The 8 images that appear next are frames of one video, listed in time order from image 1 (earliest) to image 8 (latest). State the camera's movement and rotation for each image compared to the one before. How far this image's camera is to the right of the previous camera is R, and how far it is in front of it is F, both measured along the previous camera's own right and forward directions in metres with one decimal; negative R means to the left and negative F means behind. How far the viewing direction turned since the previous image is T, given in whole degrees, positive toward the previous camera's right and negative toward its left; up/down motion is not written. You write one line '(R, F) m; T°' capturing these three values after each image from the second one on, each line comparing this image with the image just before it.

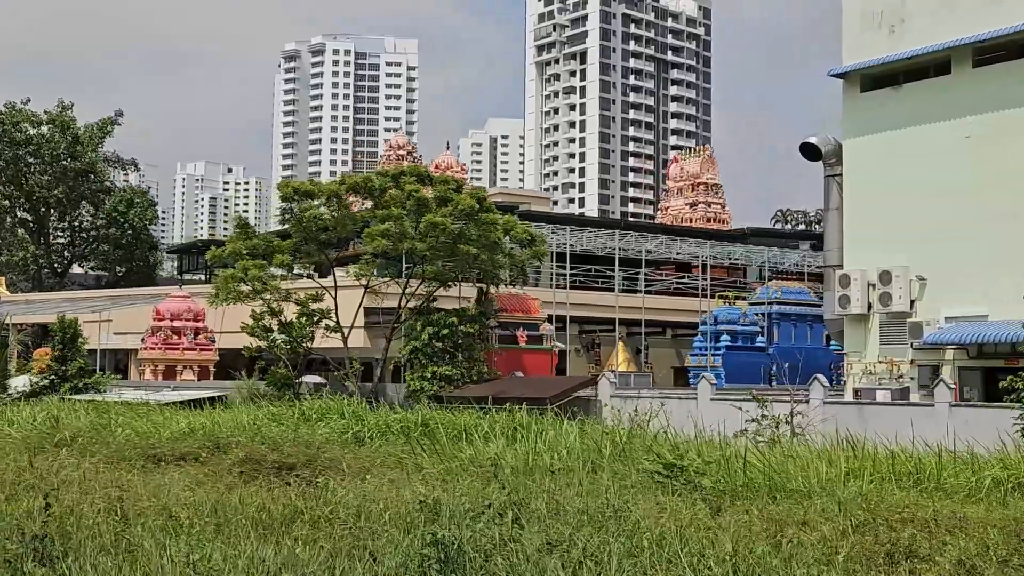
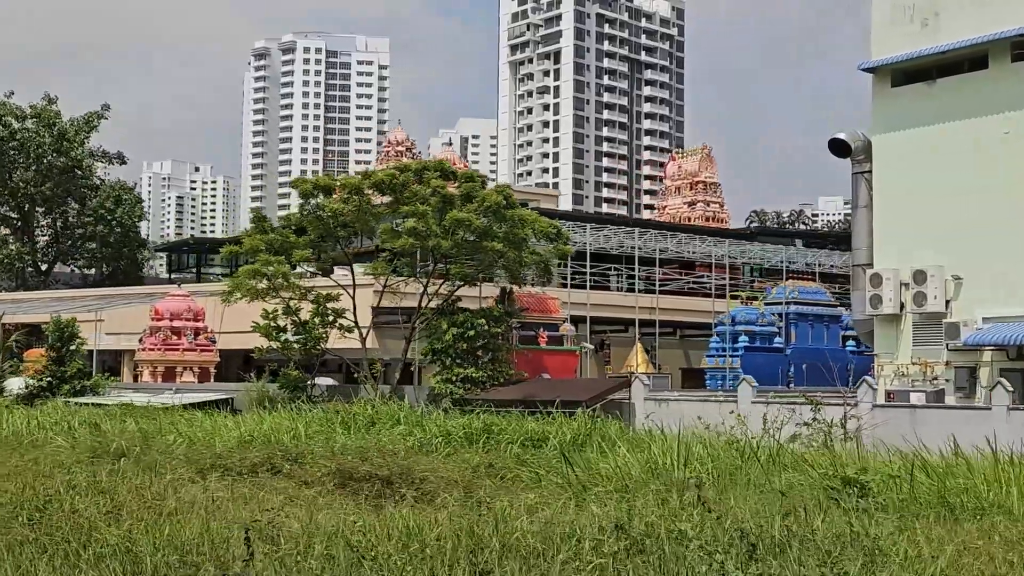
(-1.3, +0.8) m; +2°
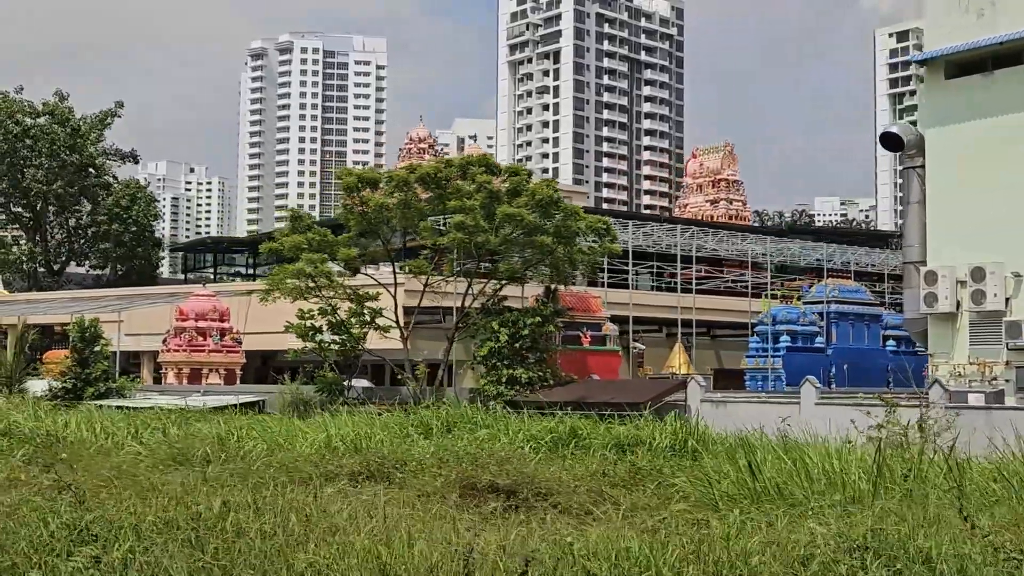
(-1.1, +0.7) m; 0°
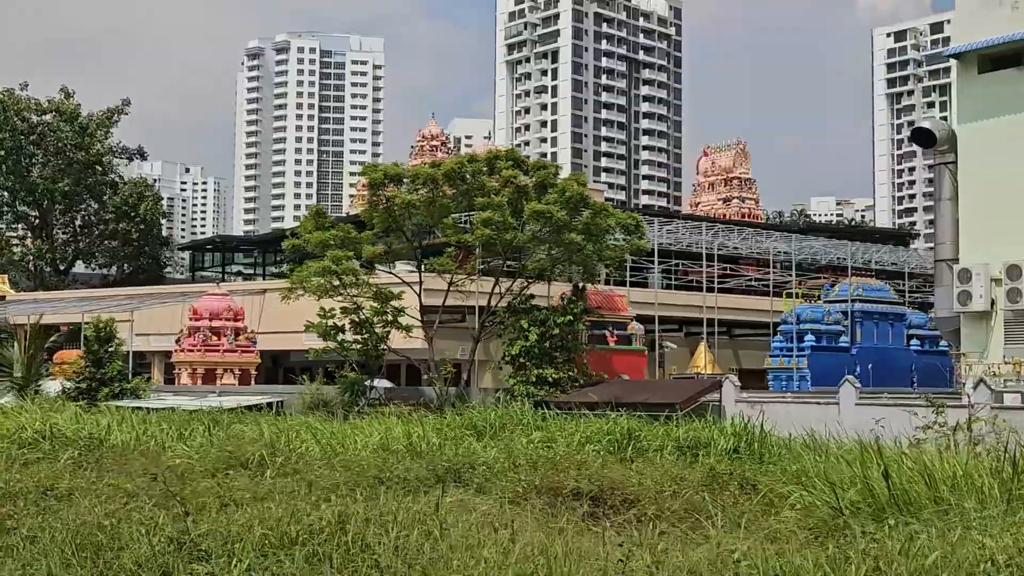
(-0.7, +0.5) m; 0°
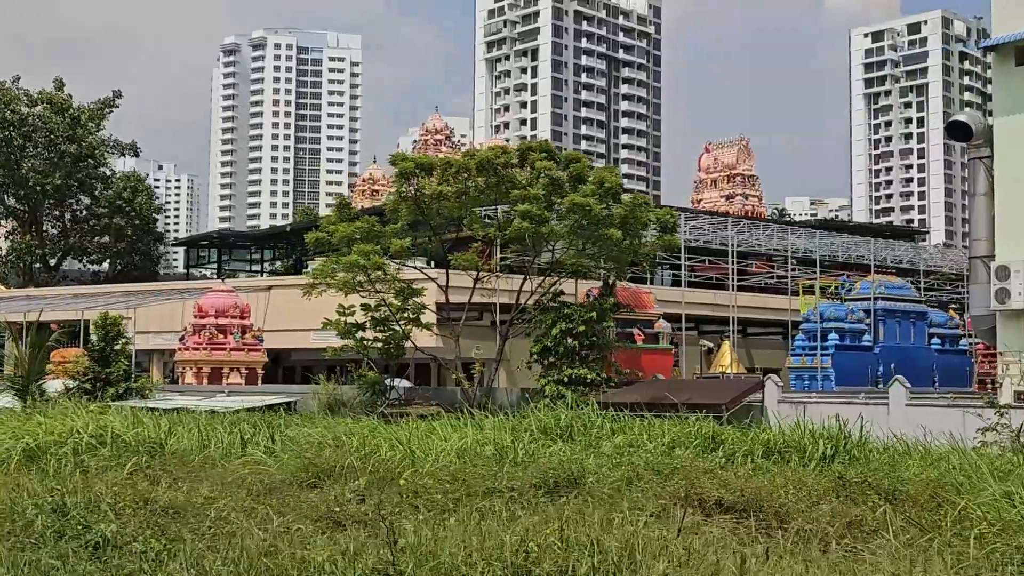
(-1.1, +0.8) m; +1°
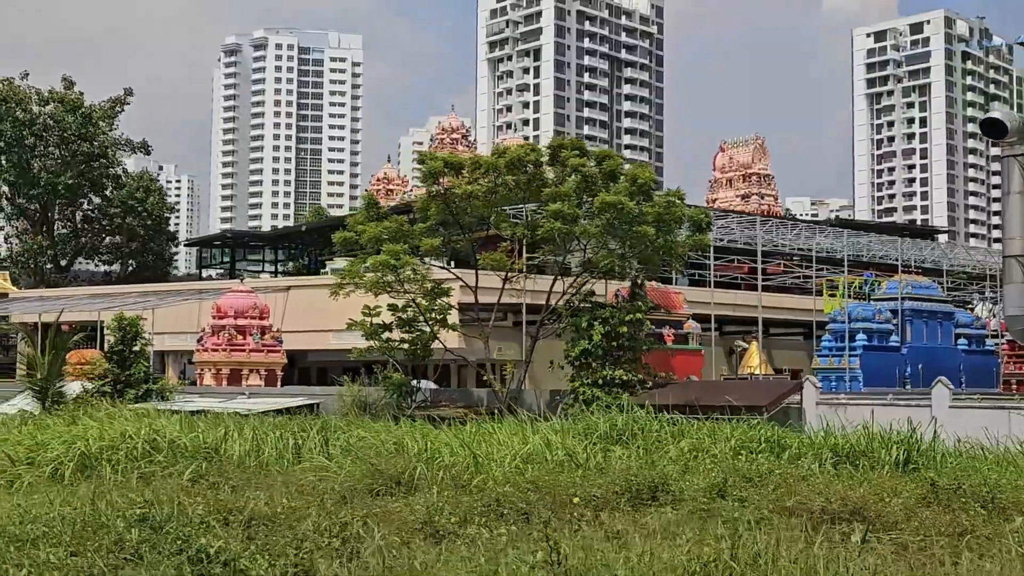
(-0.6, +0.4) m; 0°
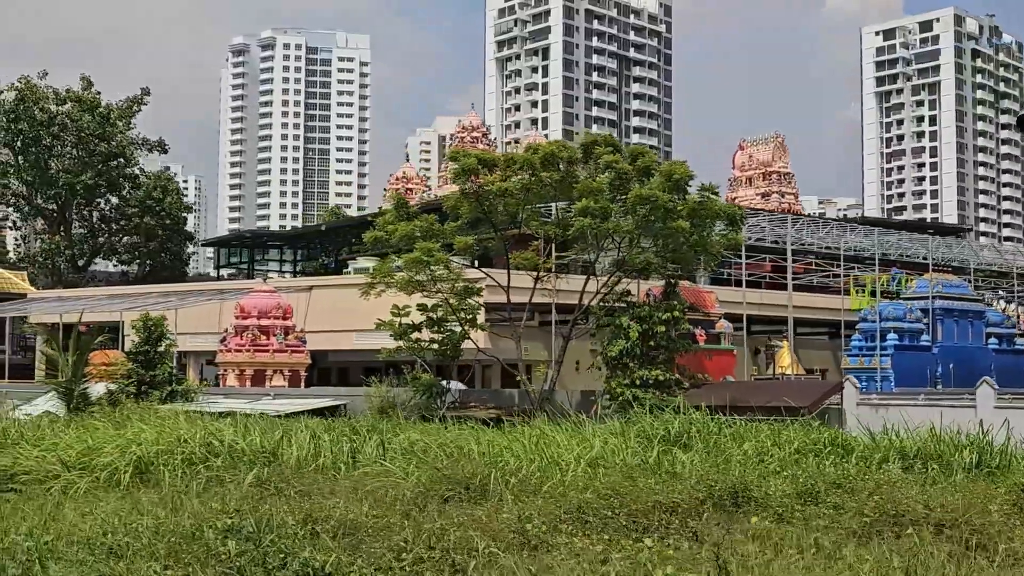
(-0.5, +0.3) m; 0°
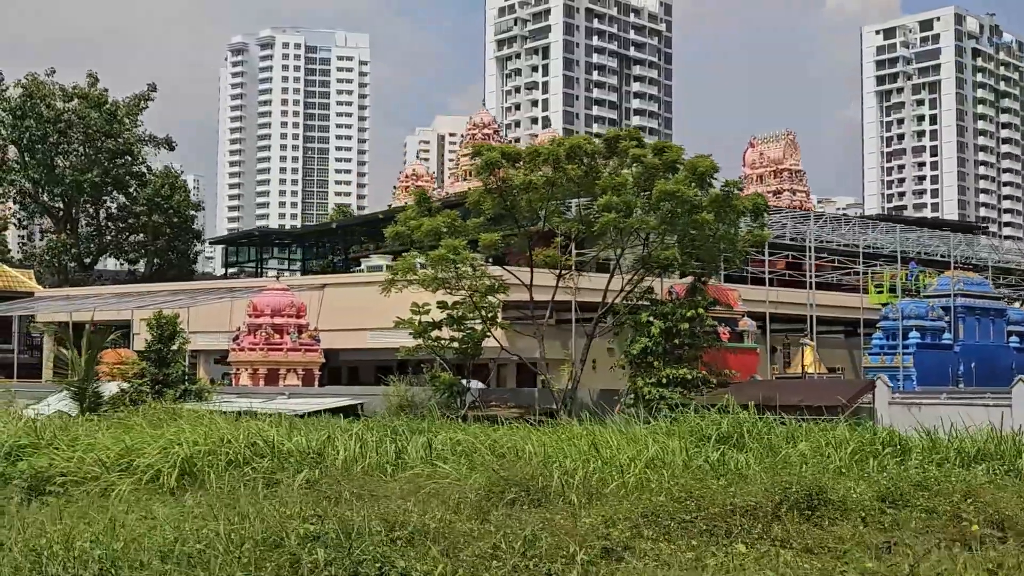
(-0.5, +0.4) m; 0°
